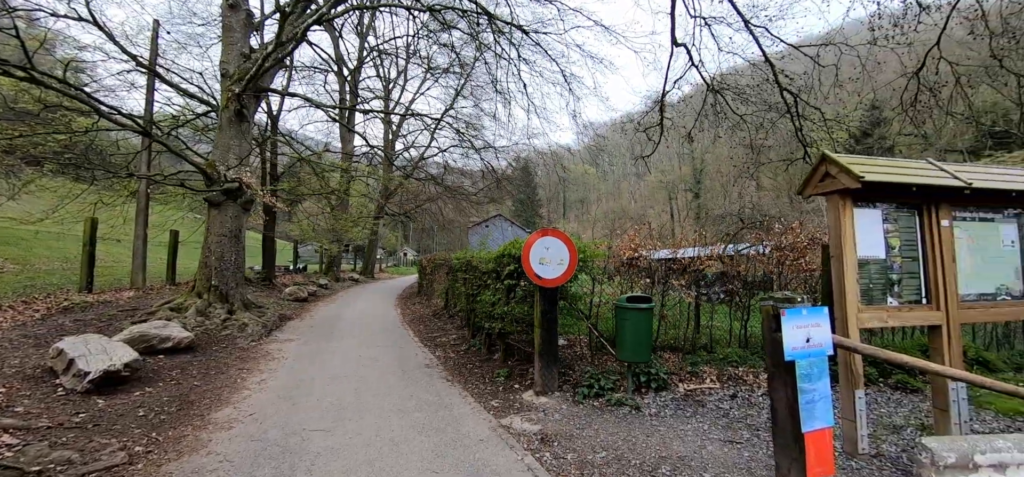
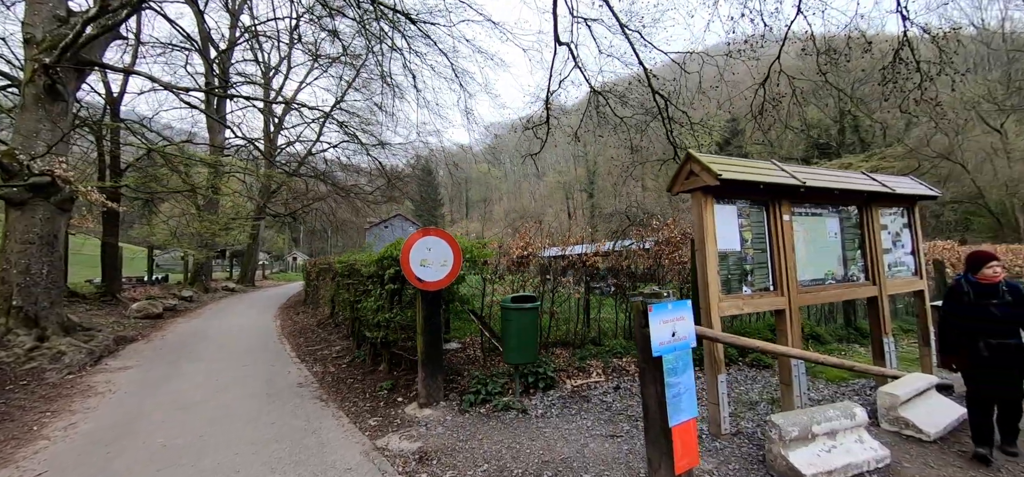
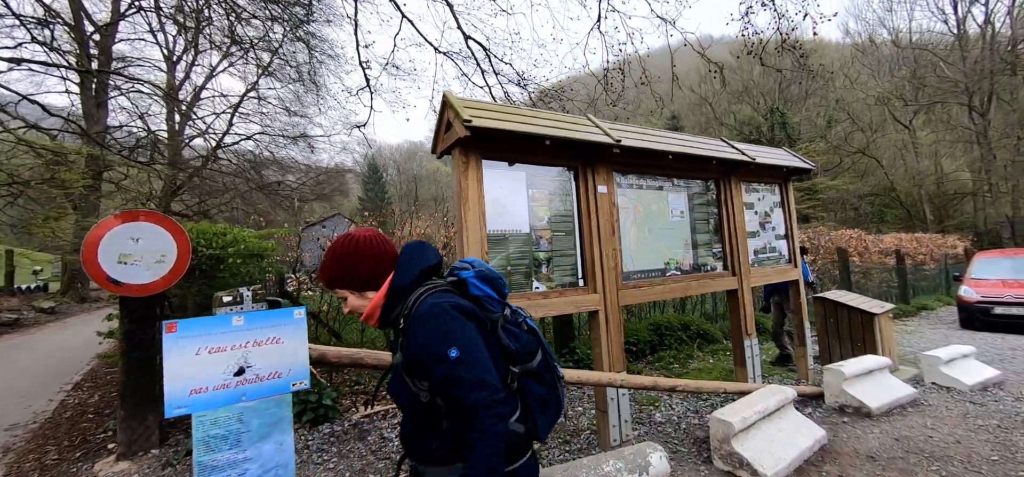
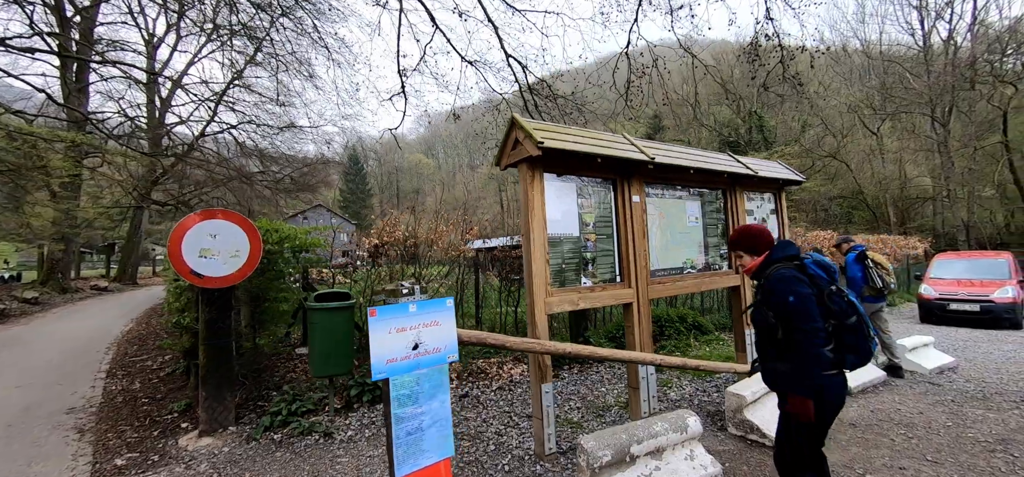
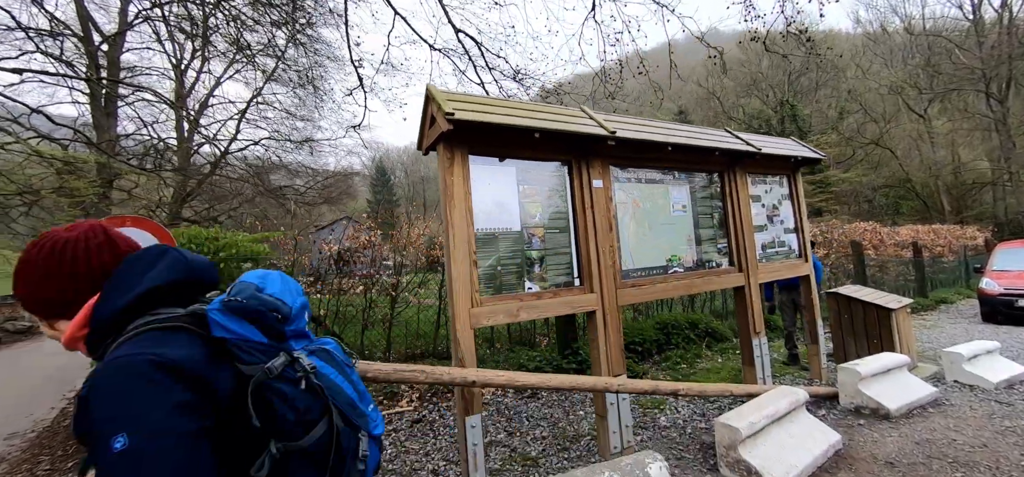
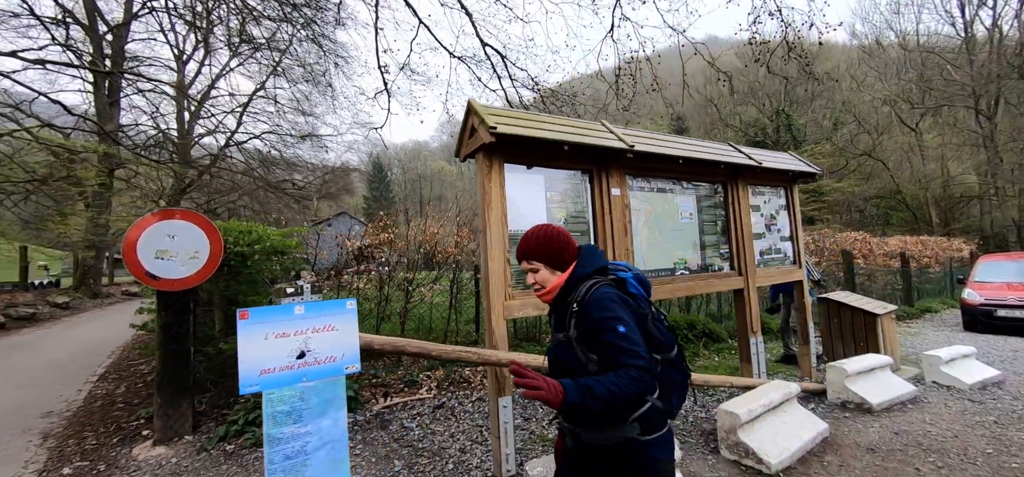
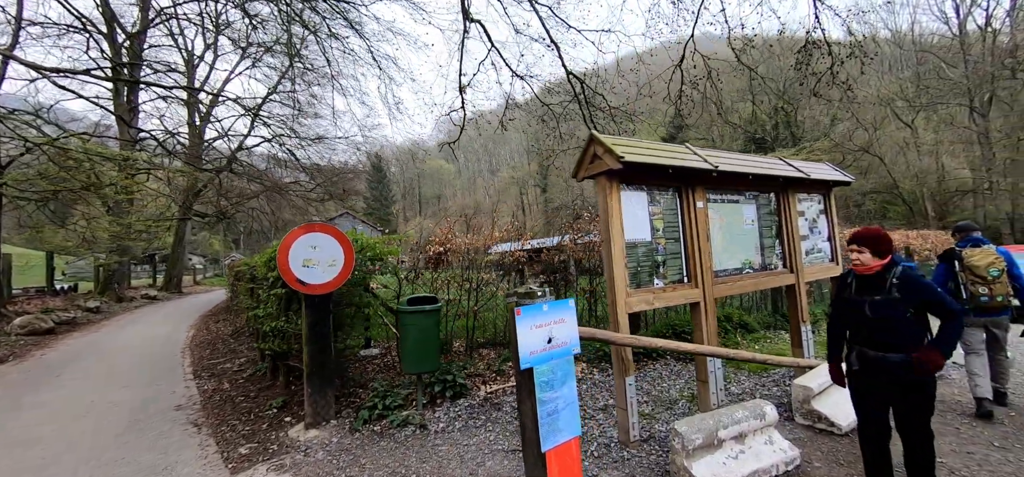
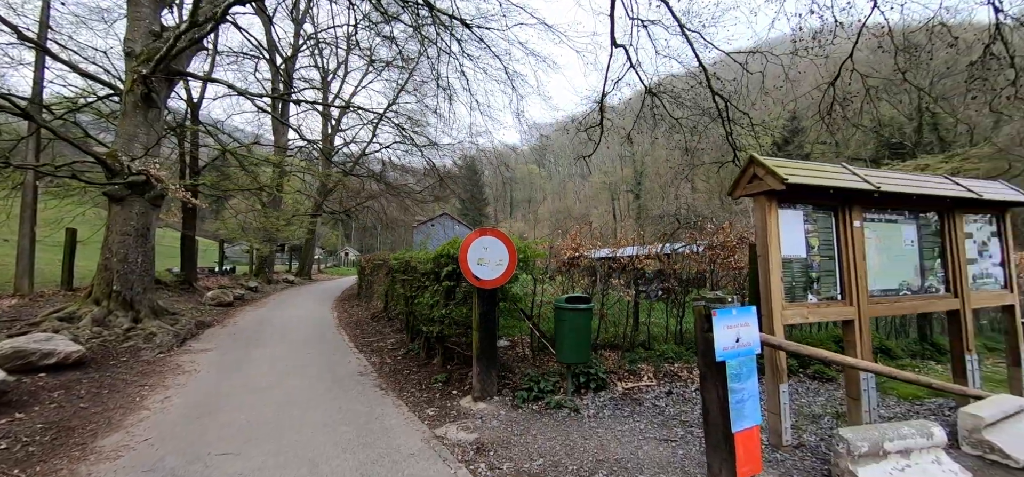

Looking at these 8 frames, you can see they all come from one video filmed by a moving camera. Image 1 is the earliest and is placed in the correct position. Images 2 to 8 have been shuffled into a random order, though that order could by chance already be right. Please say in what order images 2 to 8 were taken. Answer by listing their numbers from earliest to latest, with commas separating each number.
8, 2, 7, 4, 6, 3, 5
